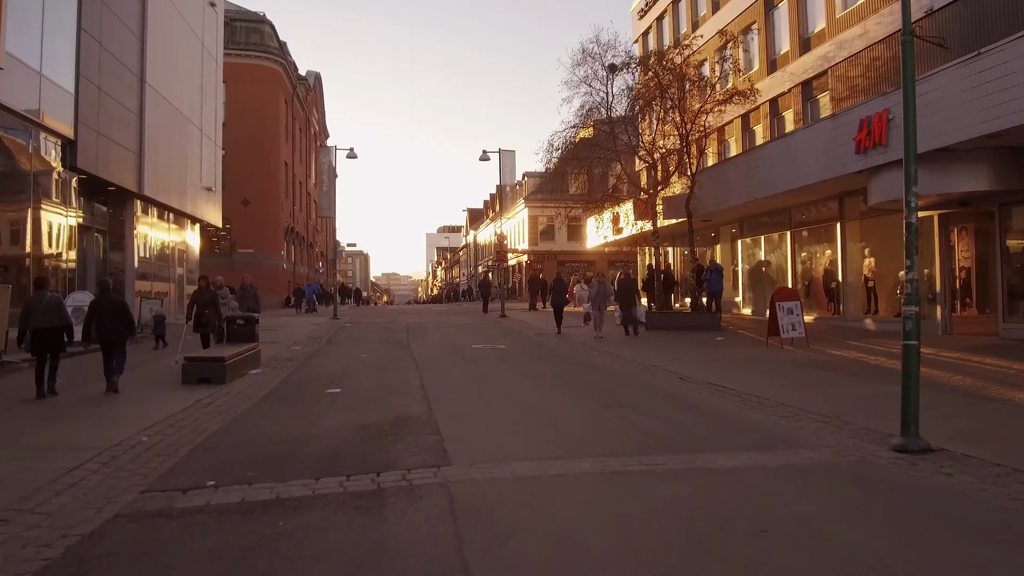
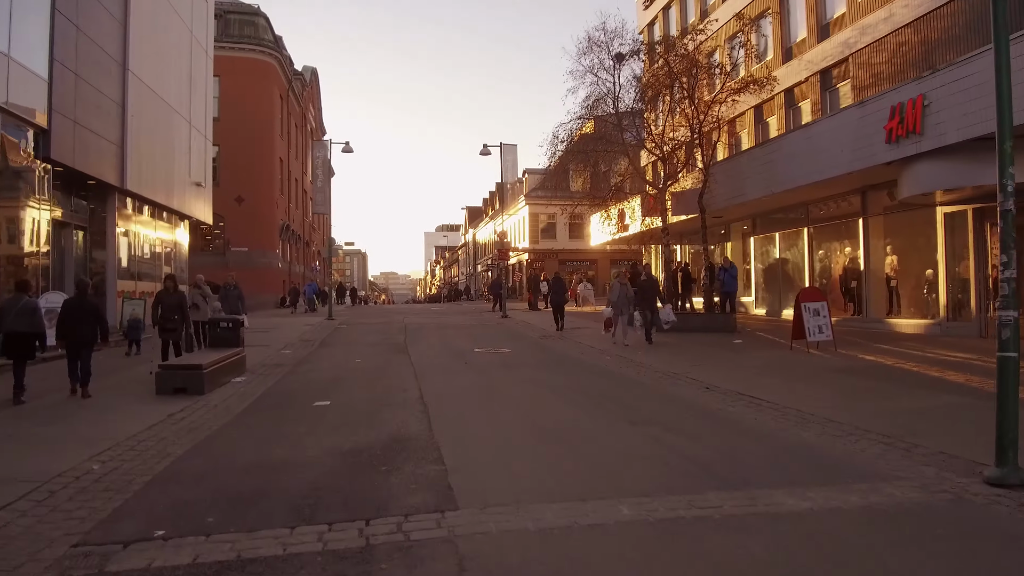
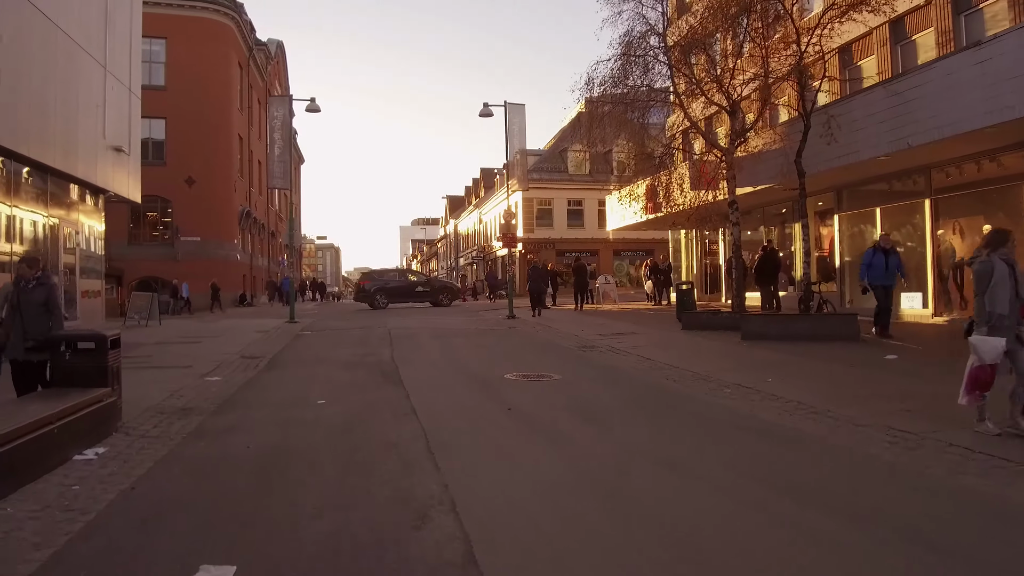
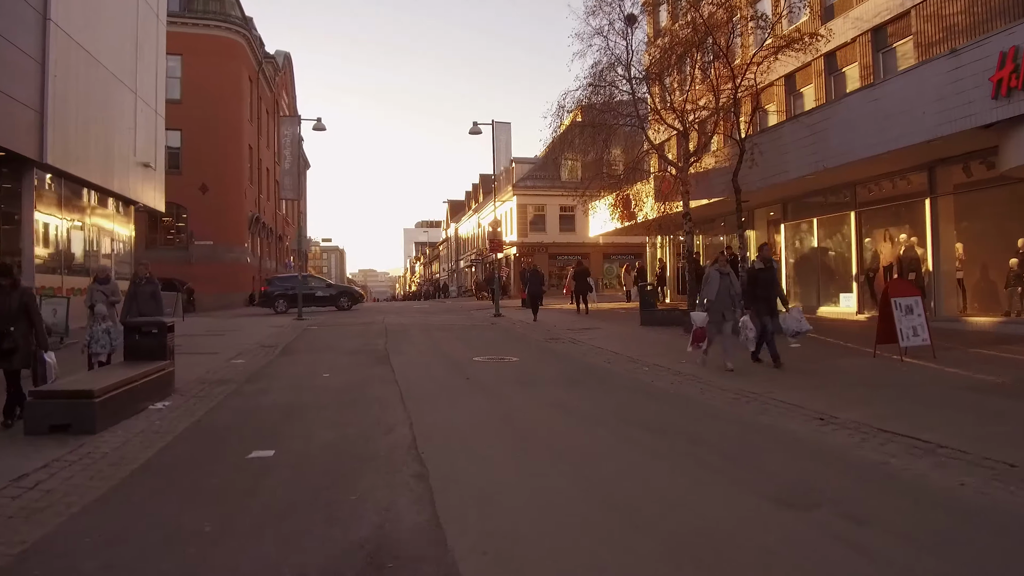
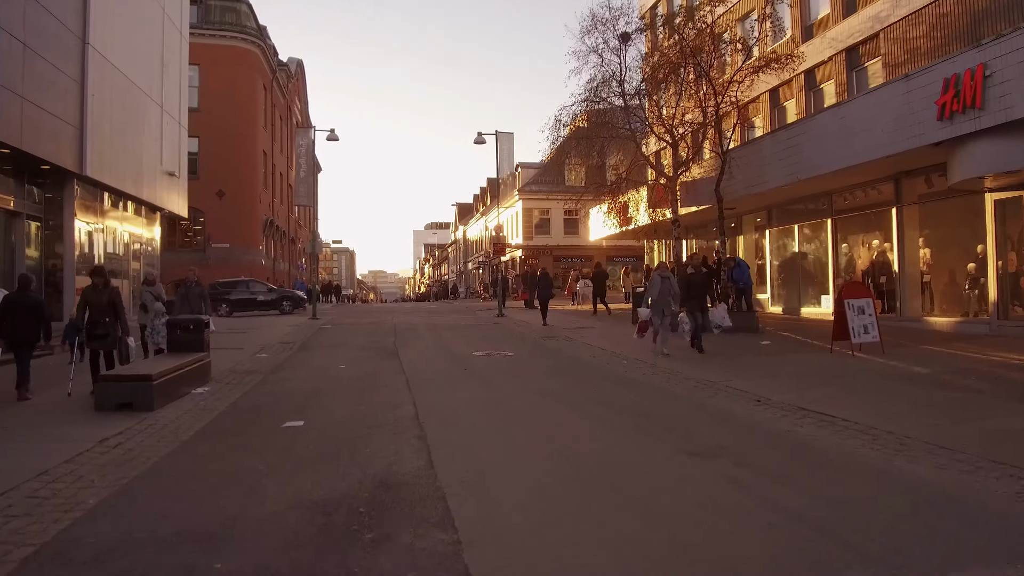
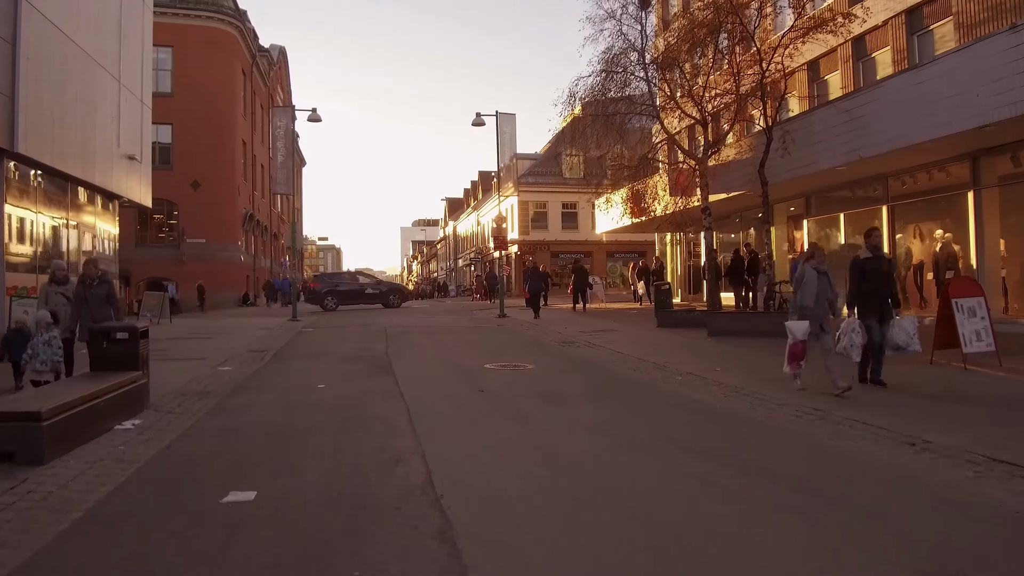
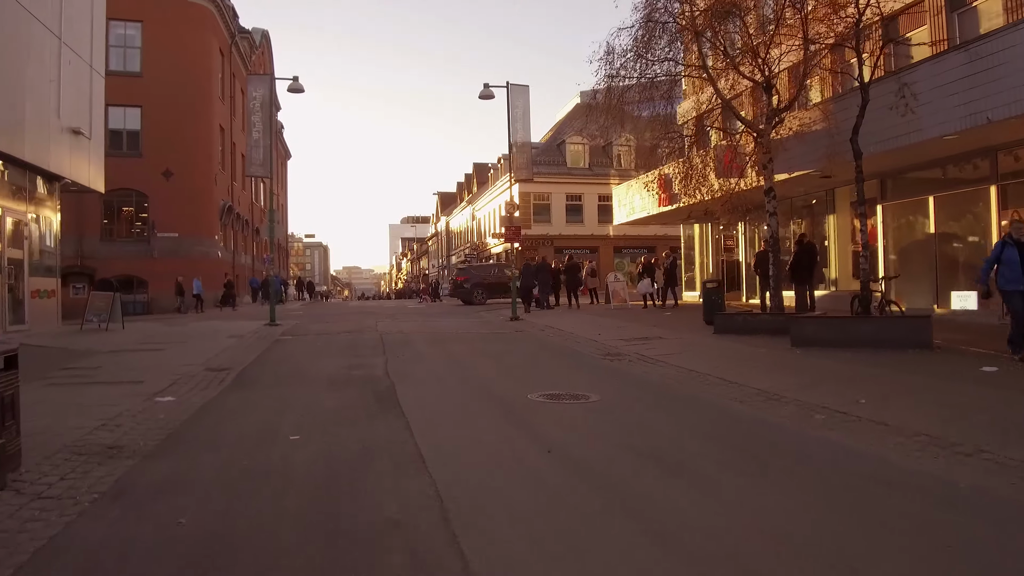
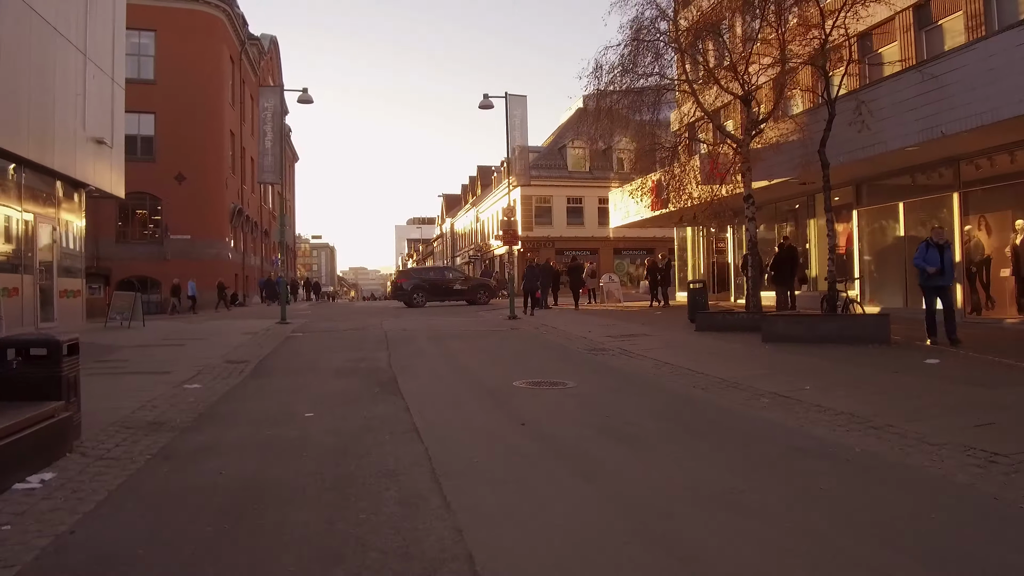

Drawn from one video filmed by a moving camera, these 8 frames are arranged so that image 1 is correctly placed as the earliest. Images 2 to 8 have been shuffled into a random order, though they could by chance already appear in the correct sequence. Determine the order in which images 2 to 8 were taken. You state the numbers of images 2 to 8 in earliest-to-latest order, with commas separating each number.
2, 5, 4, 6, 3, 8, 7
